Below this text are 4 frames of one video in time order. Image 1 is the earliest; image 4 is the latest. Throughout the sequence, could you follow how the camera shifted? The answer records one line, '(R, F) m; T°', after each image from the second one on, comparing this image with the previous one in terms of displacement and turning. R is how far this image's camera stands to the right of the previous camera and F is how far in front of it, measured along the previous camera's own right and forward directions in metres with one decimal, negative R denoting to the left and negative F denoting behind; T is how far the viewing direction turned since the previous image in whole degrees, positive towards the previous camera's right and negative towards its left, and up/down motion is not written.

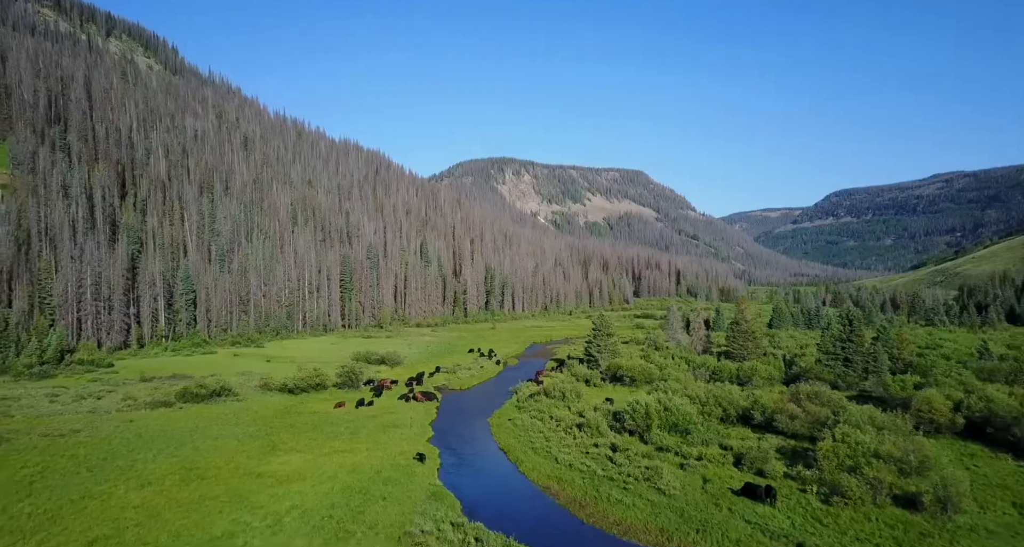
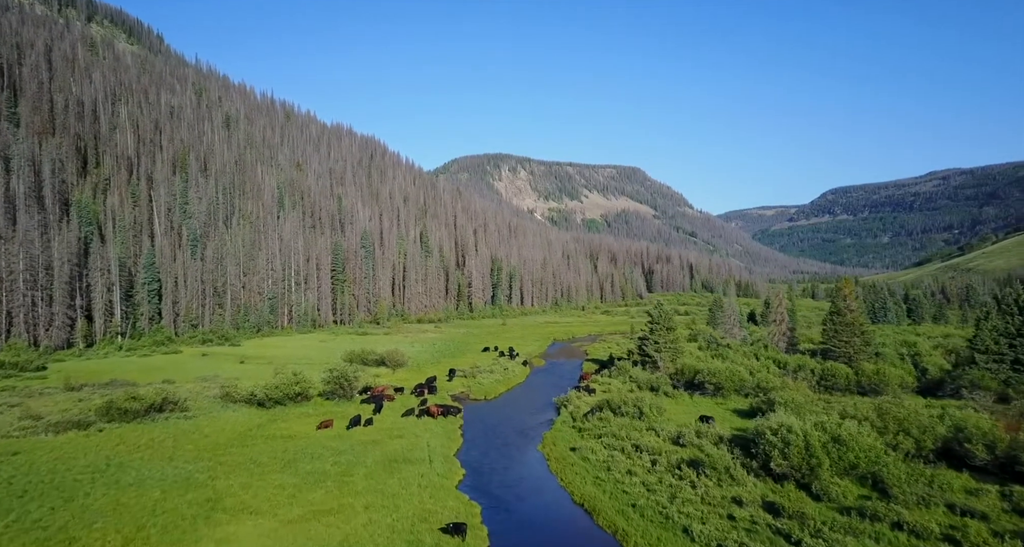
(-4.4, +20.9) m; 0°
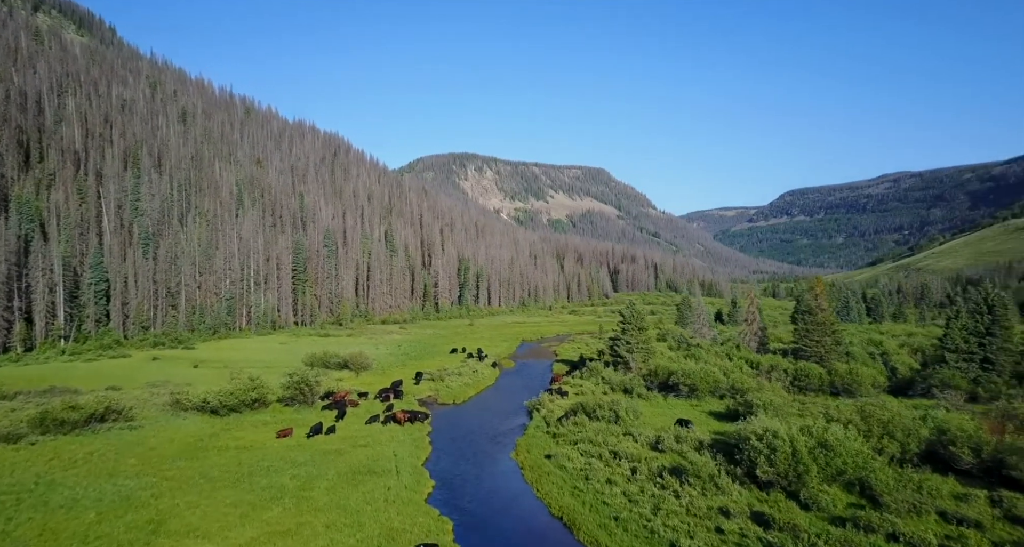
(-0.4, +2.3) m; +3°
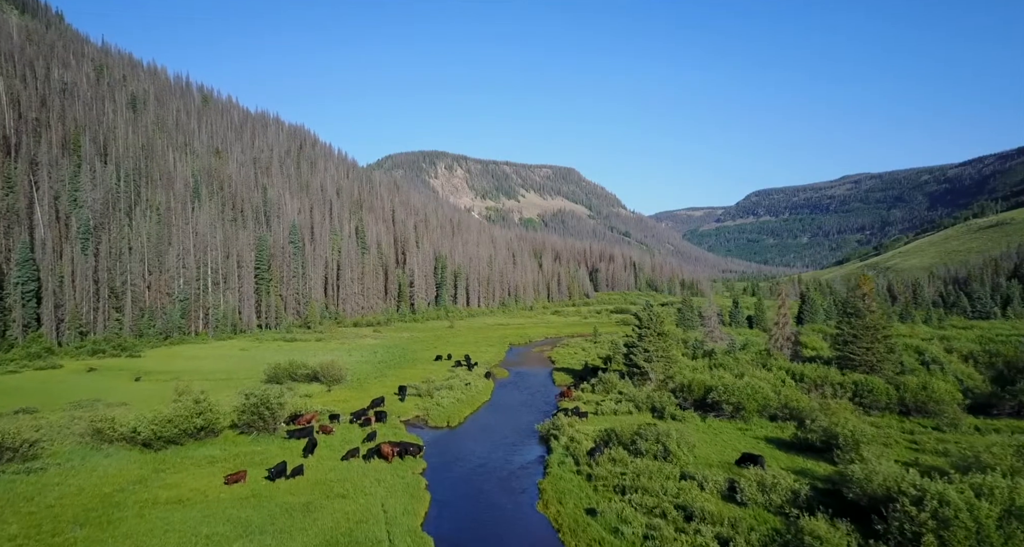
(-2.8, +11.2) m; +2°
